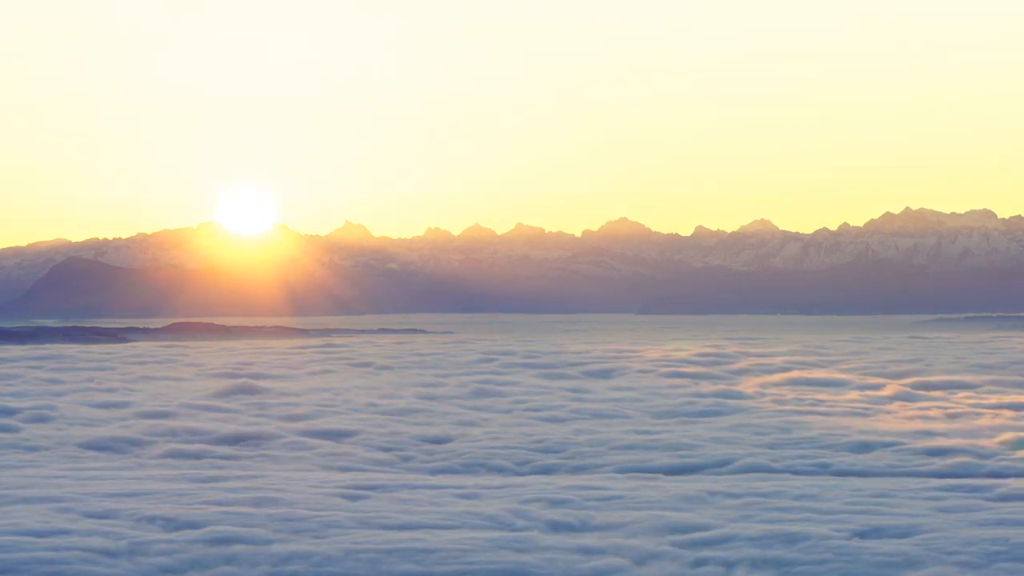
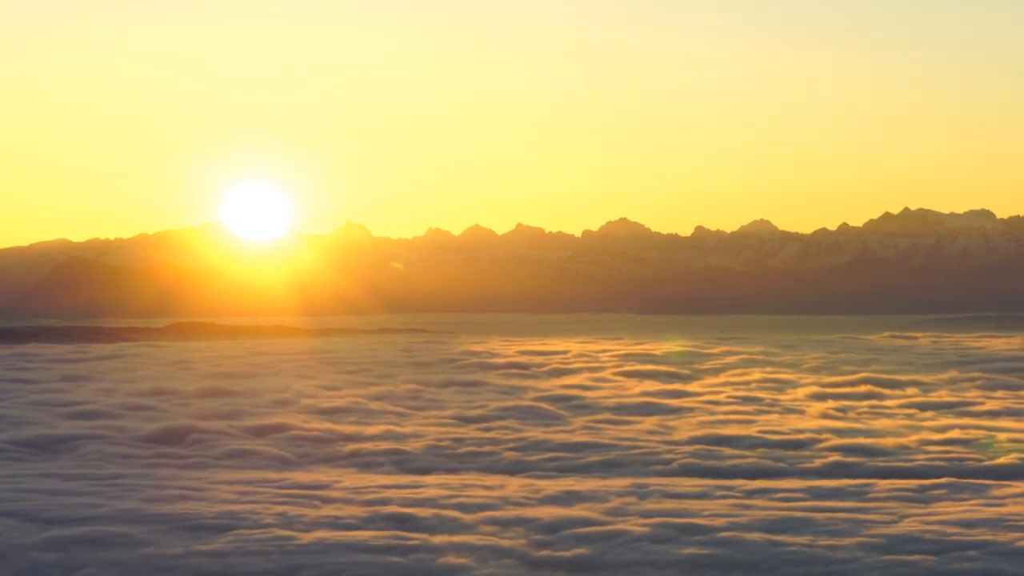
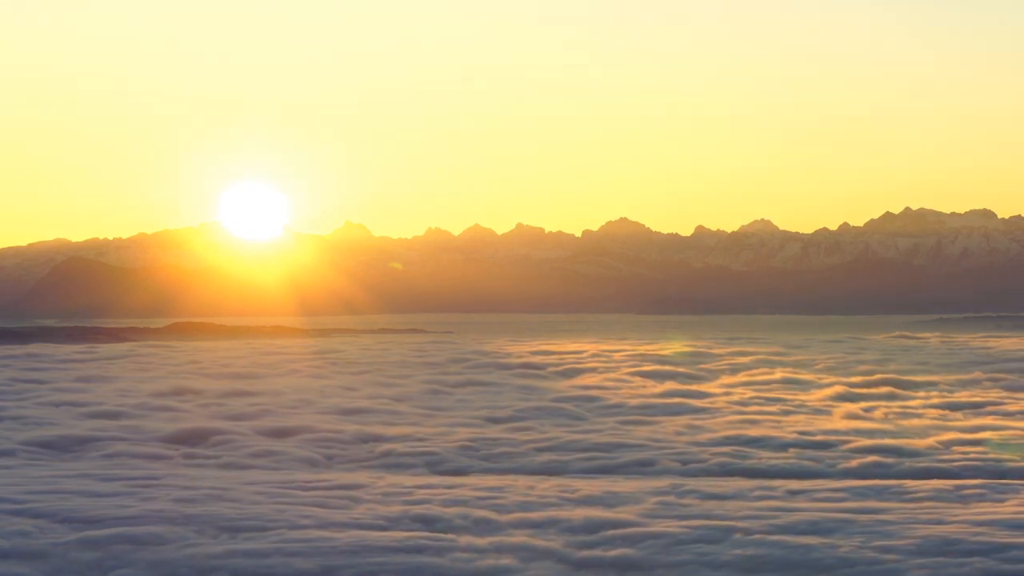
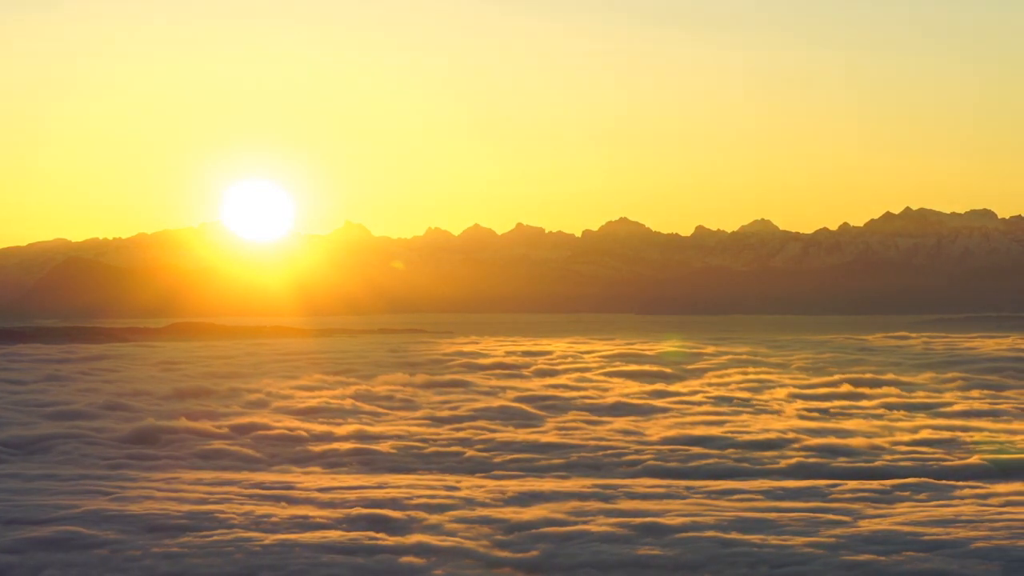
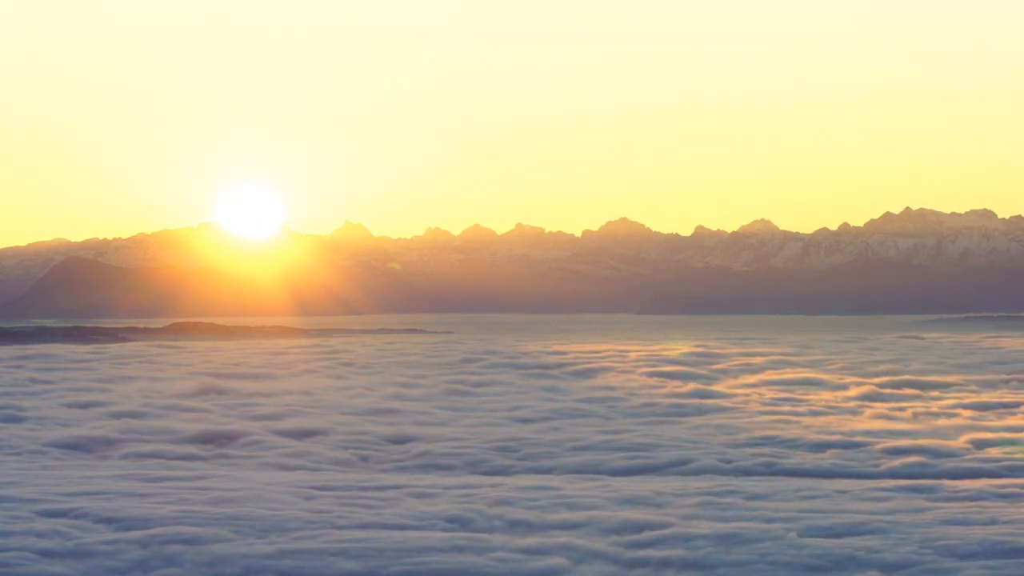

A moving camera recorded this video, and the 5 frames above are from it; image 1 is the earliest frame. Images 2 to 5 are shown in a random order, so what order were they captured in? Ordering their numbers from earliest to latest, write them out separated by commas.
5, 3, 2, 4
